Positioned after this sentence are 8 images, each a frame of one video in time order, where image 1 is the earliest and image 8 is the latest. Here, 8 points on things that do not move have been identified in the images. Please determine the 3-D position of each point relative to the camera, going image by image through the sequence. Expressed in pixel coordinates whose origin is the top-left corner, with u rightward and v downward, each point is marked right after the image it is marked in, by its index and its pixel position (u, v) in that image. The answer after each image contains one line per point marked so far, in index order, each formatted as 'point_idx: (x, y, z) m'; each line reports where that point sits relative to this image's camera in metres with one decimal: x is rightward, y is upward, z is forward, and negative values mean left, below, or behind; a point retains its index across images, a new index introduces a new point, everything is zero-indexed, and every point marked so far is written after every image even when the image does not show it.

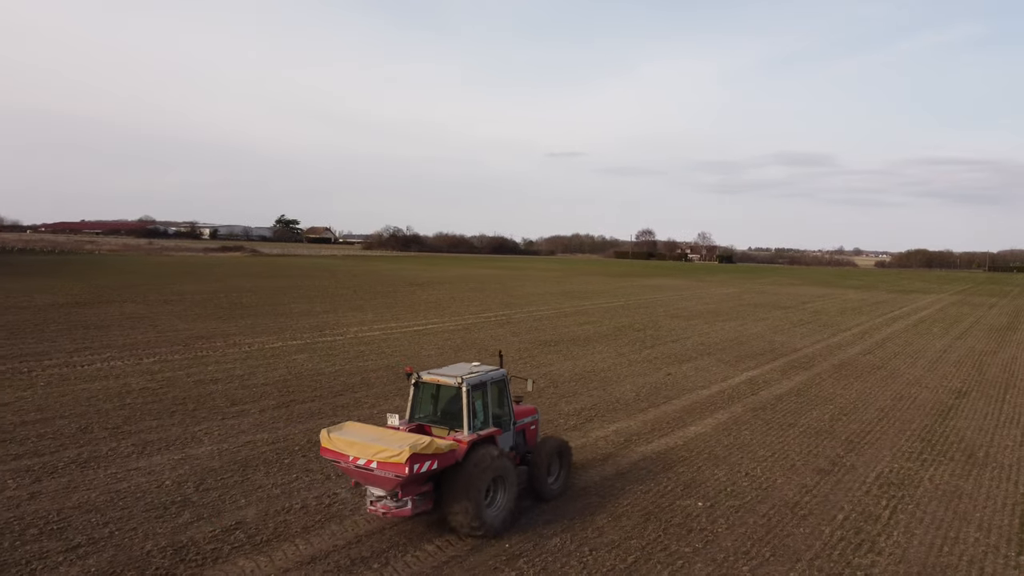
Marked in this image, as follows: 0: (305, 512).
0: (-2.2, -2.3, +6.6) m
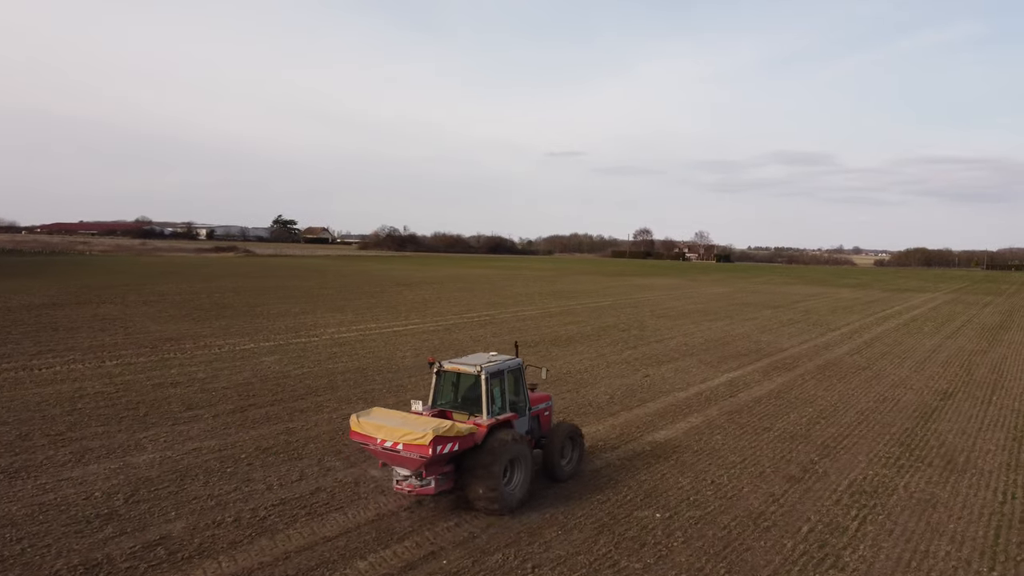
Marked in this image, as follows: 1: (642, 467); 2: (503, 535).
0: (-2.7, -2.3, +6.2) m
1: (+1.6, -2.3, +8.1) m
2: (-0.1, -2.4, +6.1) m
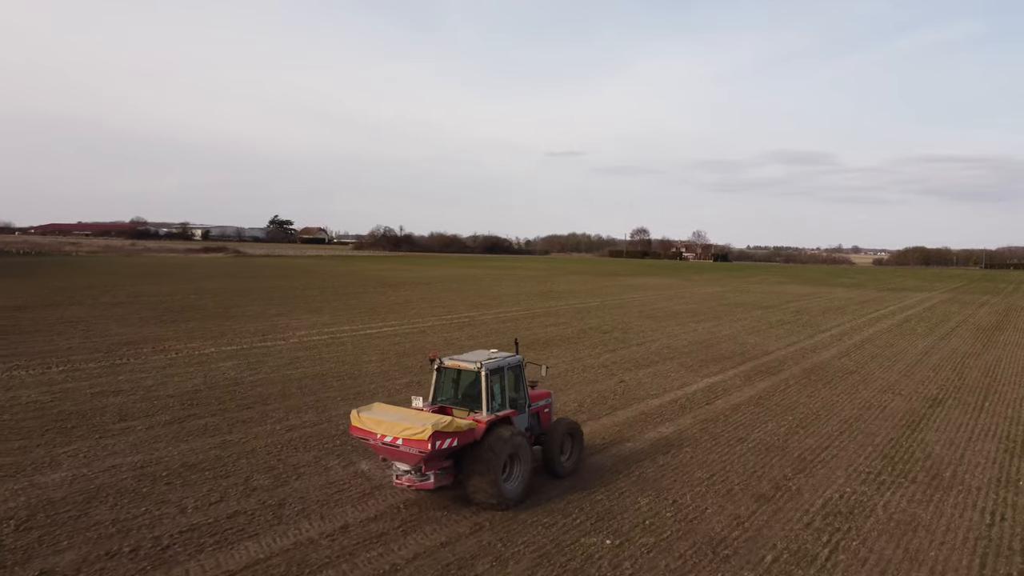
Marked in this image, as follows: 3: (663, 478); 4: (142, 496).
0: (-3.3, -2.4, +5.6) m
1: (+1.0, -2.3, +7.4) m
2: (-0.7, -2.4, +5.5) m
3: (+1.8, -2.3, +7.7) m
4: (-3.9, -2.2, +6.7) m
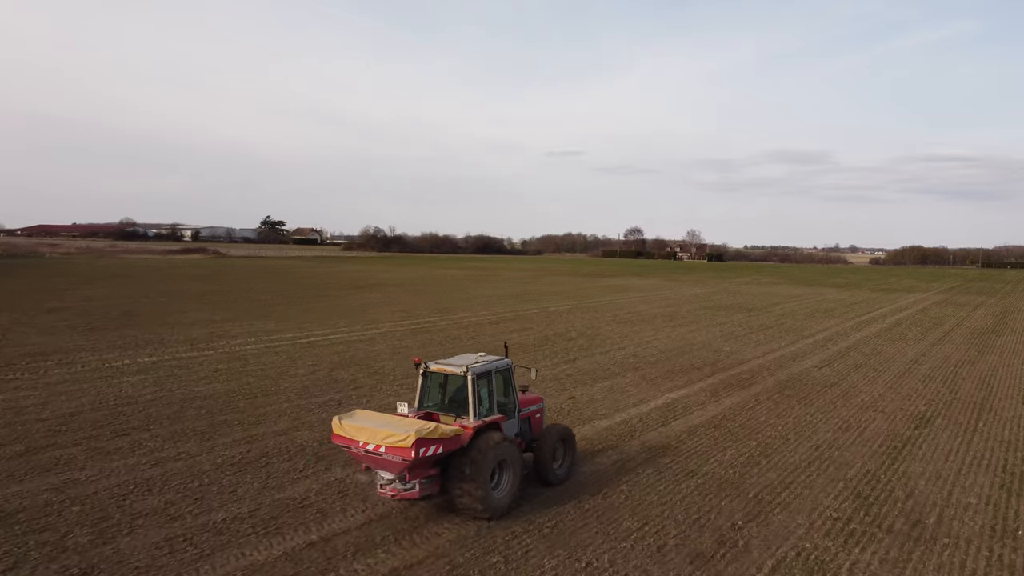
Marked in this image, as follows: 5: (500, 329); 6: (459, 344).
0: (-4.4, -2.5, +4.2) m
1: (-0.1, -2.4, +6.0) m
2: (-1.8, -2.5, +4.1) m
3: (+0.7, -2.4, +6.3) m
4: (-5.0, -2.3, +5.3) m
5: (-0.4, -1.2, +18.7) m
6: (-1.4, -1.5, +16.4) m
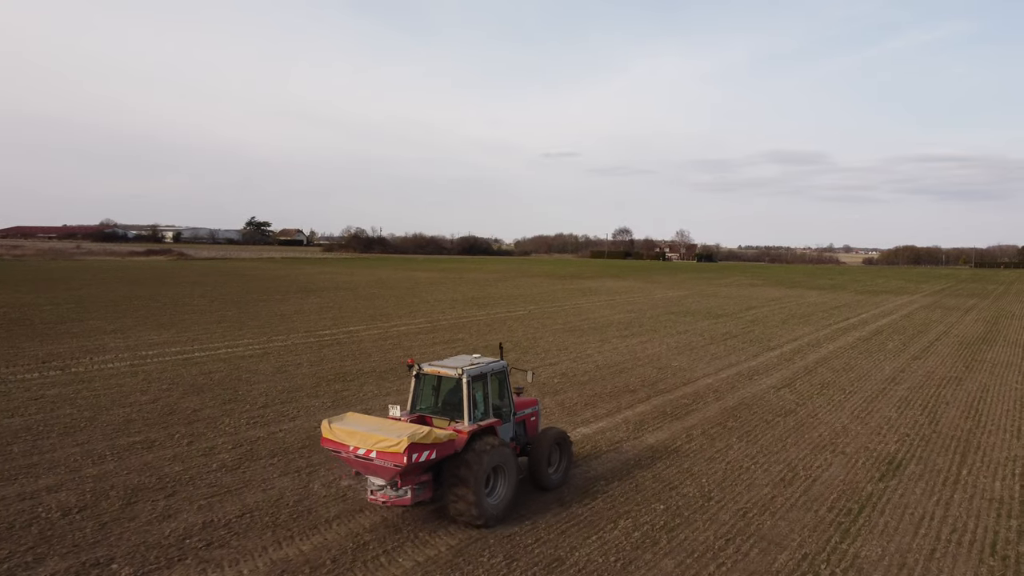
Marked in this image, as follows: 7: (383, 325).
0: (-6.2, -2.6, +1.9) m
1: (-1.9, -2.5, +3.8) m
2: (-3.6, -2.6, +1.8) m
3: (-1.1, -2.5, +4.0) m
4: (-6.8, -2.5, +3.1) m
5: (-2.3, -1.4, +16.4) m
6: (-3.3, -1.6, +14.1) m
7: (-3.9, -1.1, +18.9) m
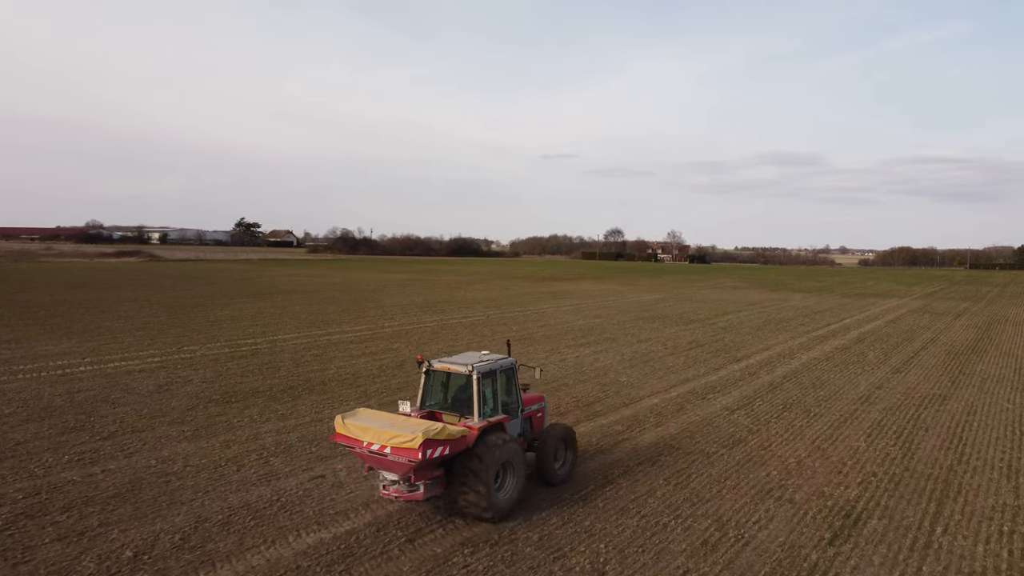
0: (-5.1, -2.7, +4.1) m
1: (-0.8, -2.6, +6.0) m
2: (-2.5, -2.7, +4.0) m
3: (0.0, -2.6, +6.2) m
4: (-5.7, -2.6, +5.3) m
5: (-1.2, -1.5, +18.6) m
6: (-2.2, -1.7, +16.3) m
7: (-2.8, -1.3, +21.1) m
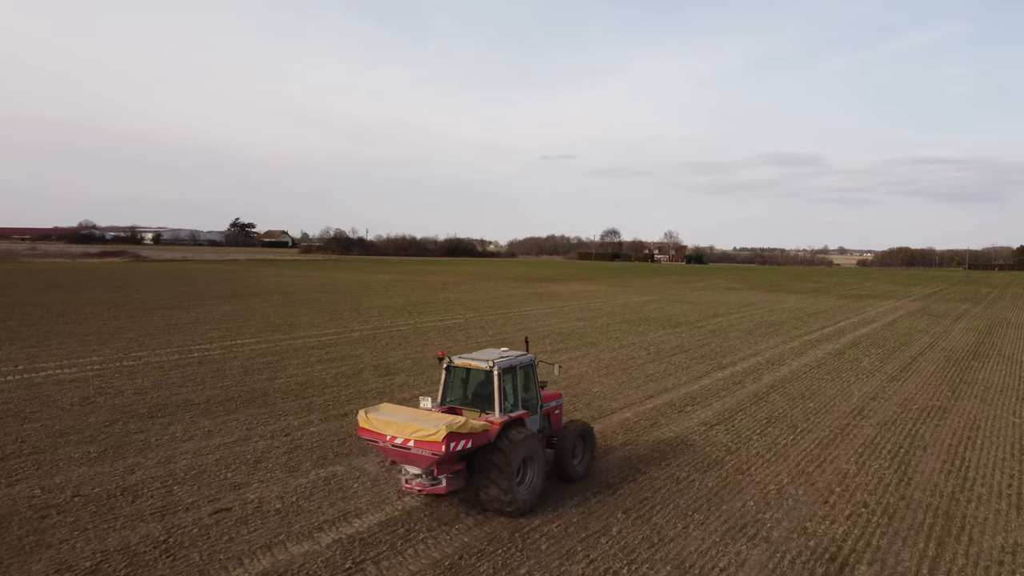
0: (-1.9, -2.4, +7.4) m
1: (+2.4, -2.3, +9.3) m
2: (+0.7, -2.4, +7.3) m
3: (+3.2, -2.3, +9.5) m
4: (-2.6, -2.2, +8.5) m
5: (+2.0, -1.2, +21.9) m
6: (+1.0, -1.4, +19.6) m
7: (+0.4, -0.9, +24.4) m
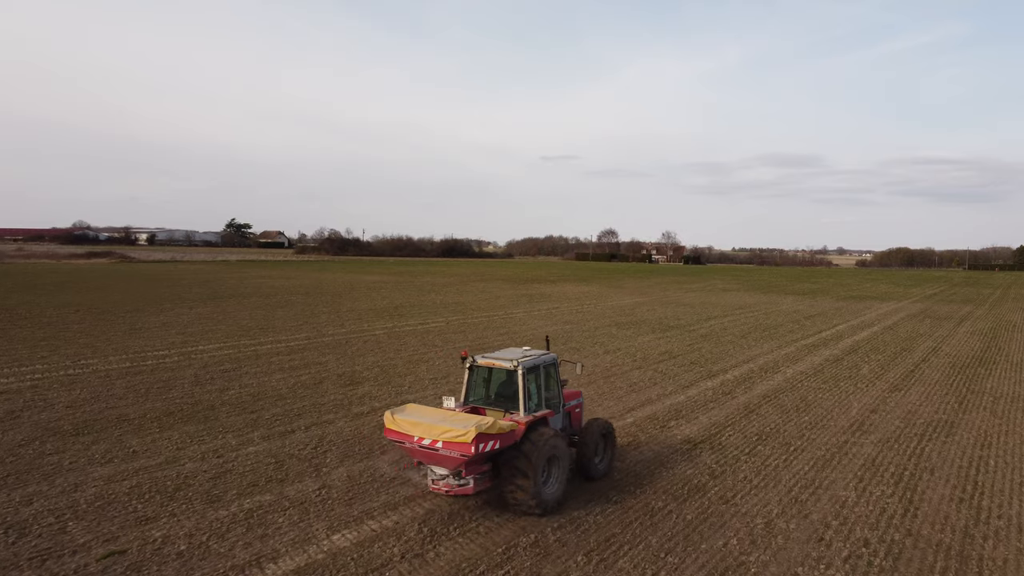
0: (-1.2, -2.3, +8.0) m
1: (+3.1, -2.3, +9.9) m
2: (+1.5, -2.4, +7.9) m
3: (+4.0, -2.3, +10.1) m
4: (-1.8, -2.2, +9.2) m
5: (+2.8, -1.1, +22.6) m
6: (+1.7, -1.4, +20.2) m
7: (+1.1, -0.9, +25.0) m
